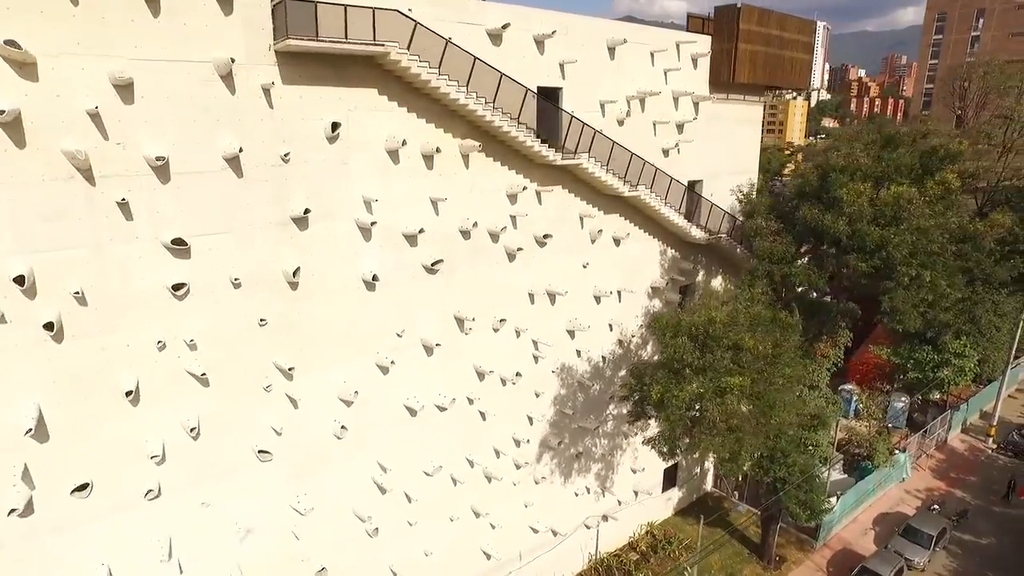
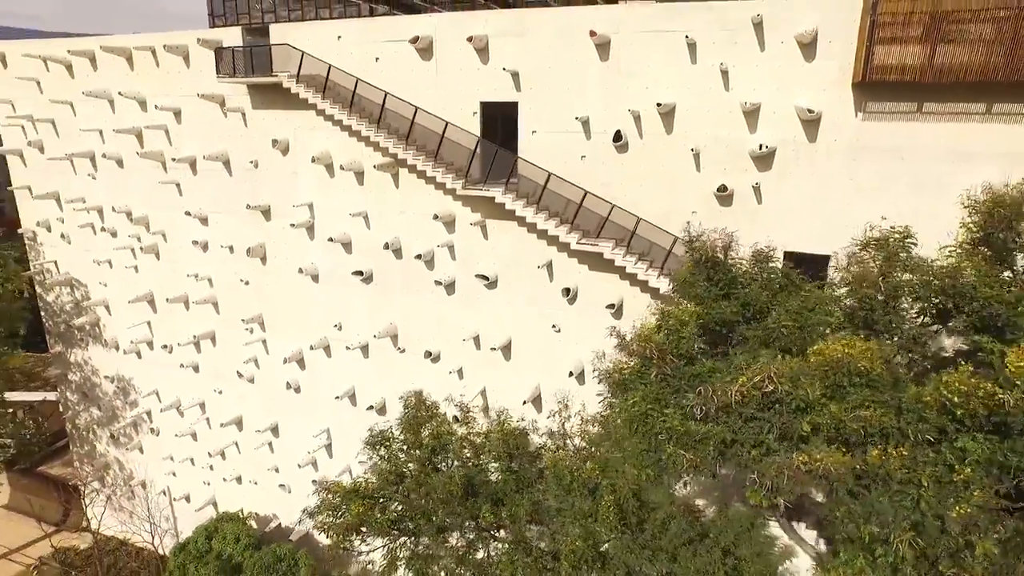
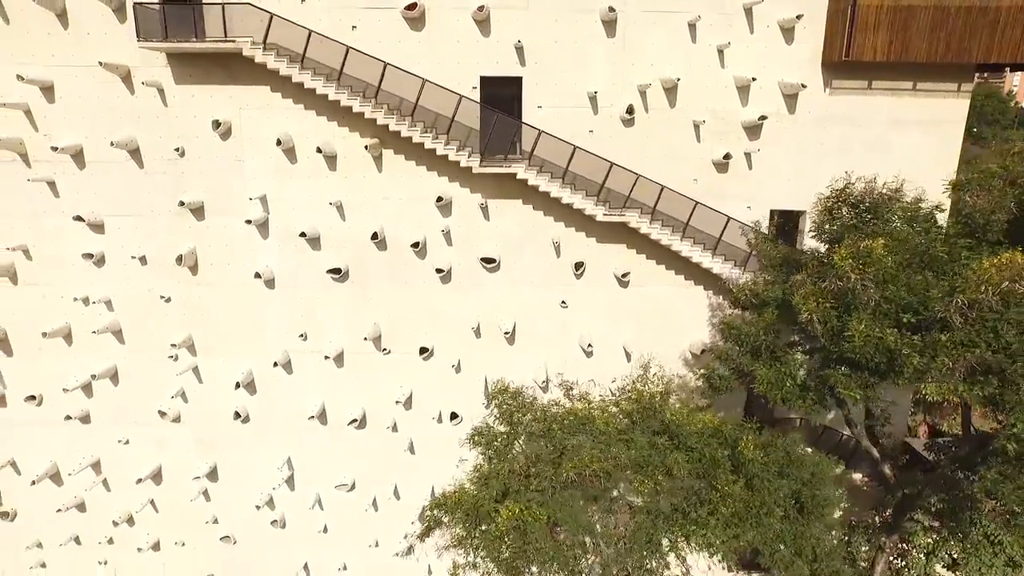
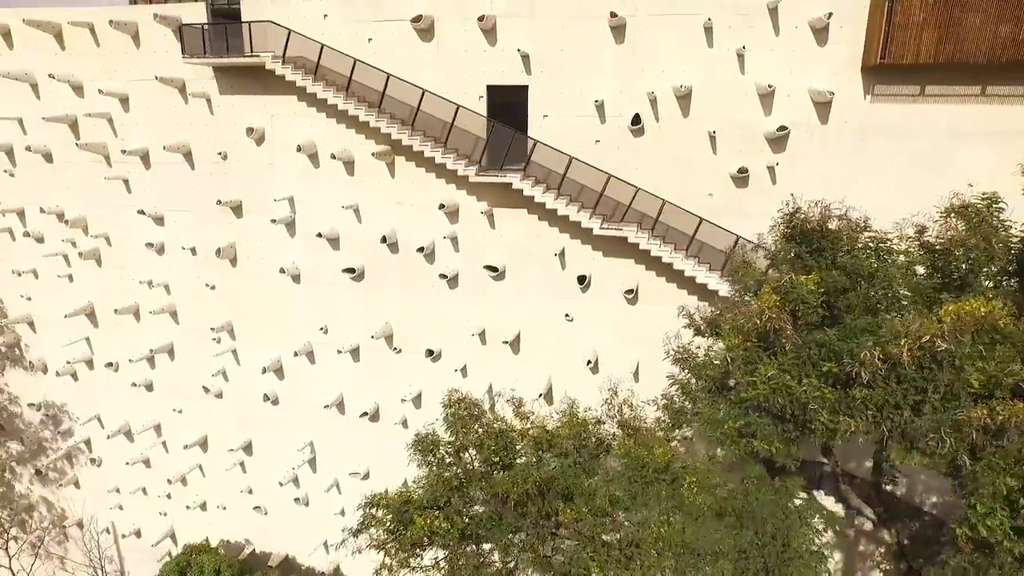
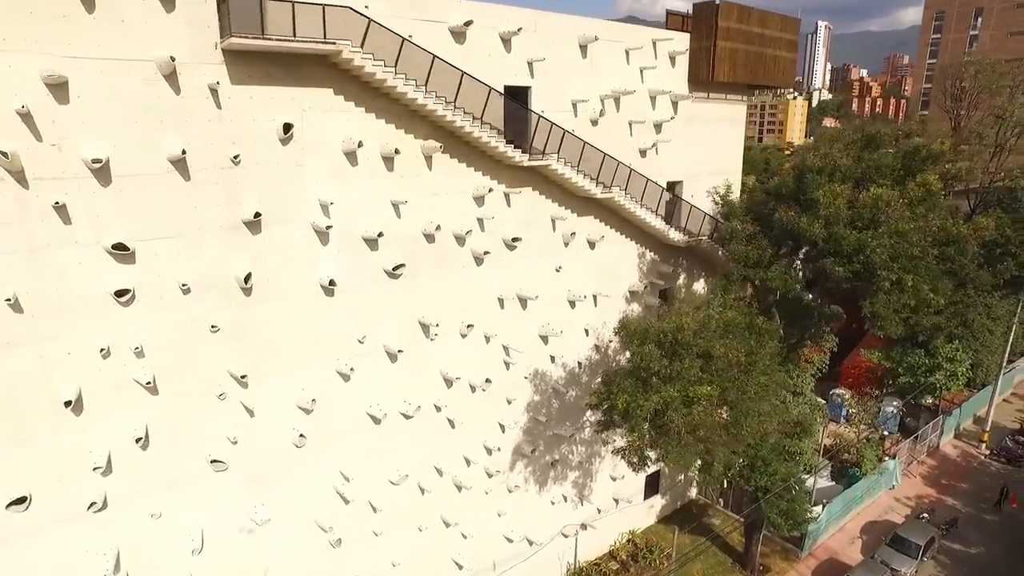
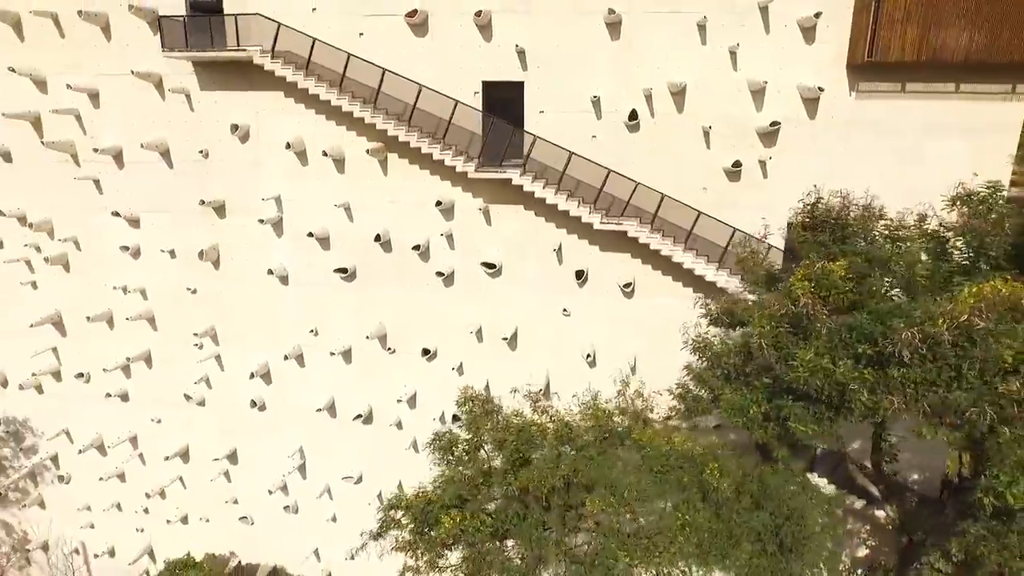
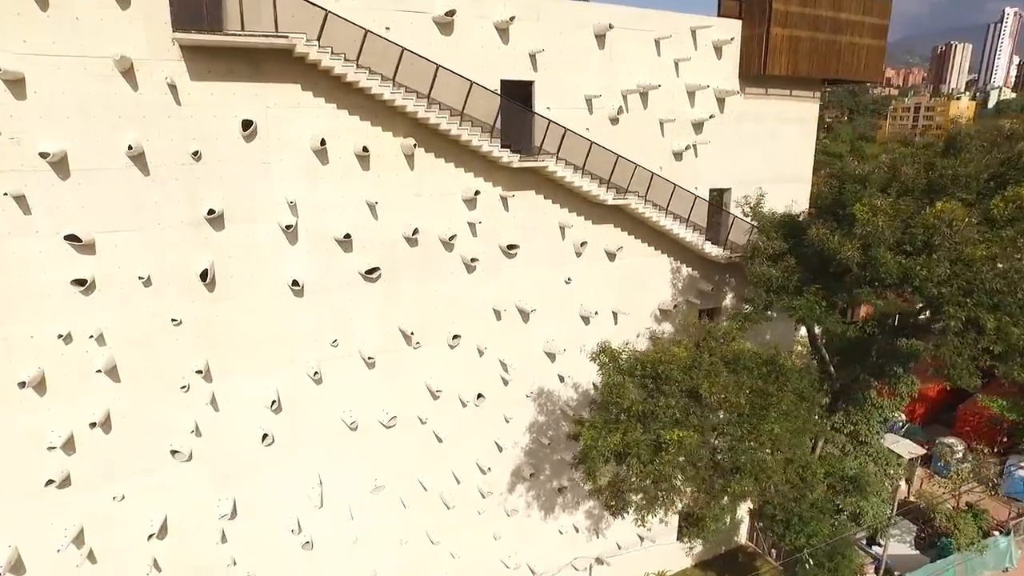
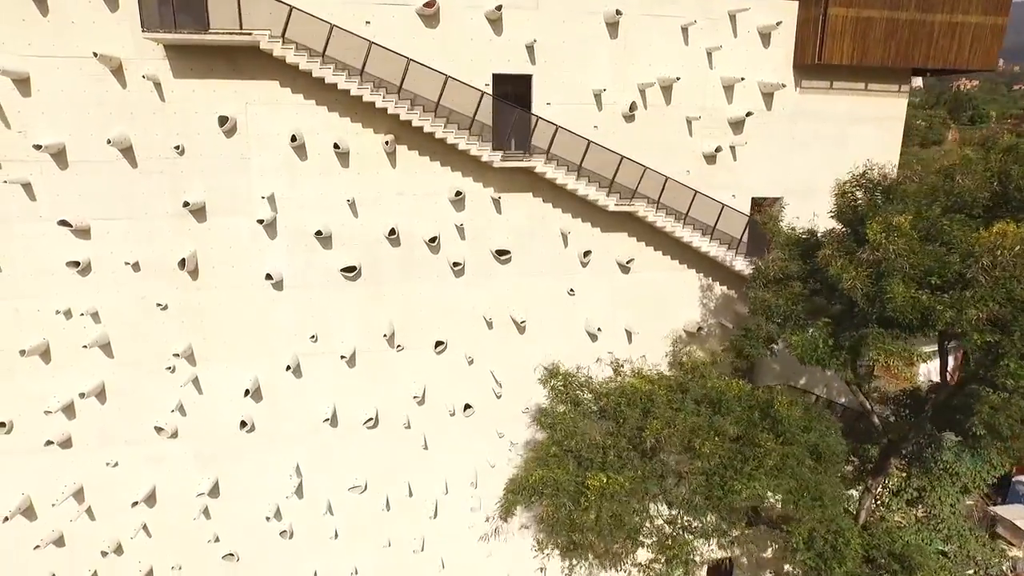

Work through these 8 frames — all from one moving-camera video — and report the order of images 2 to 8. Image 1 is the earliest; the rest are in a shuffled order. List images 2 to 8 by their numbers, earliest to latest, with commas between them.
5, 7, 8, 3, 6, 4, 2
